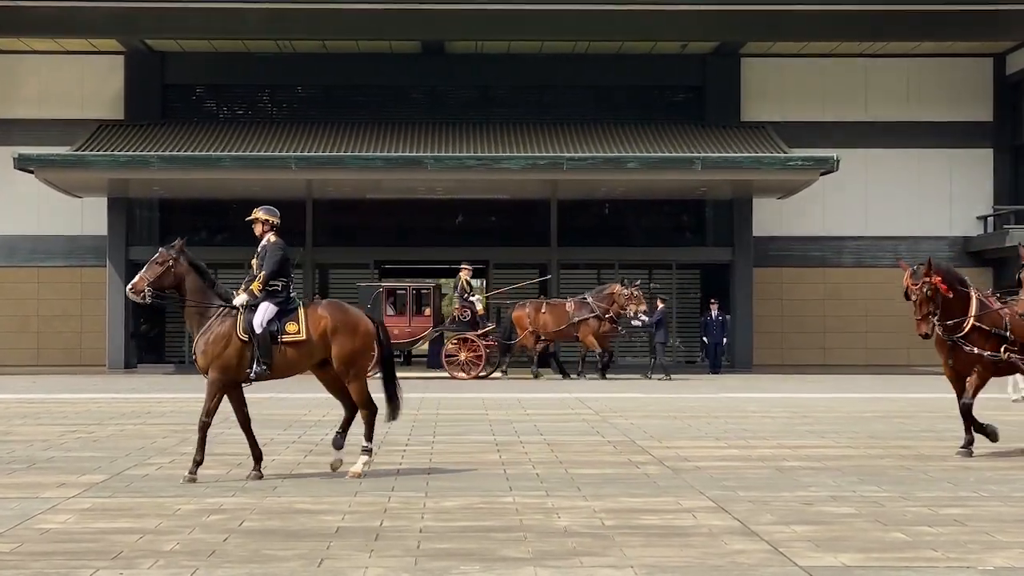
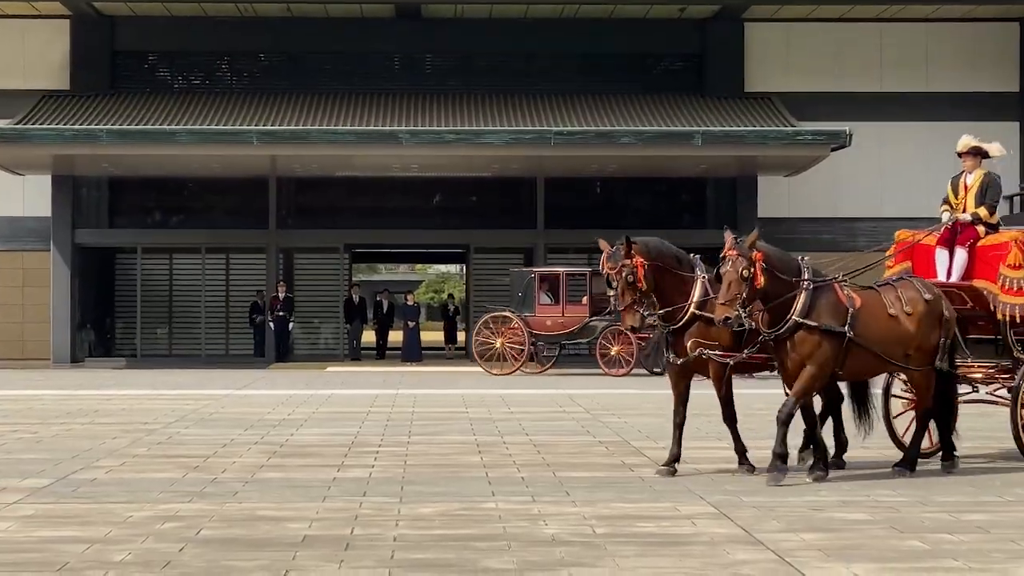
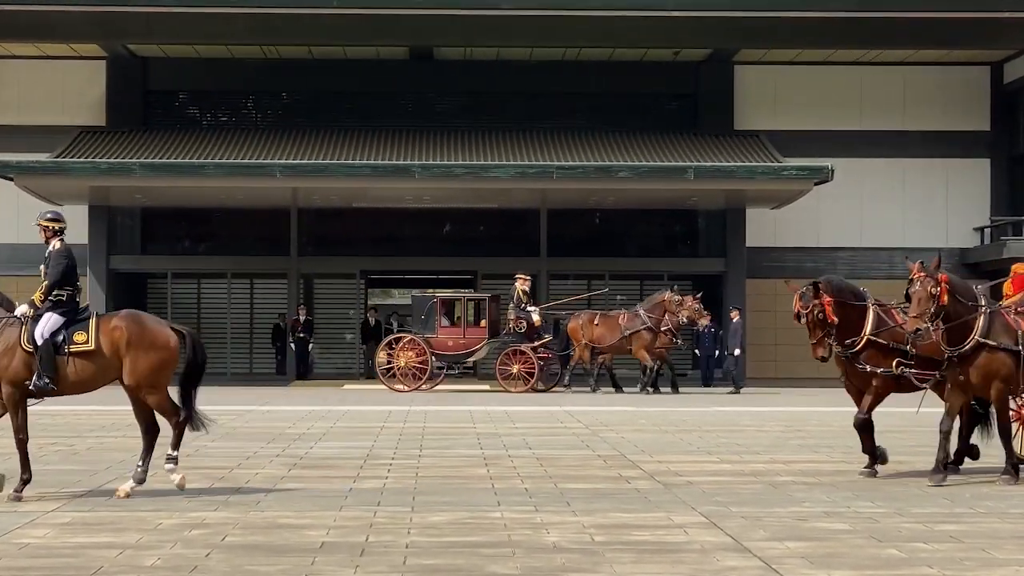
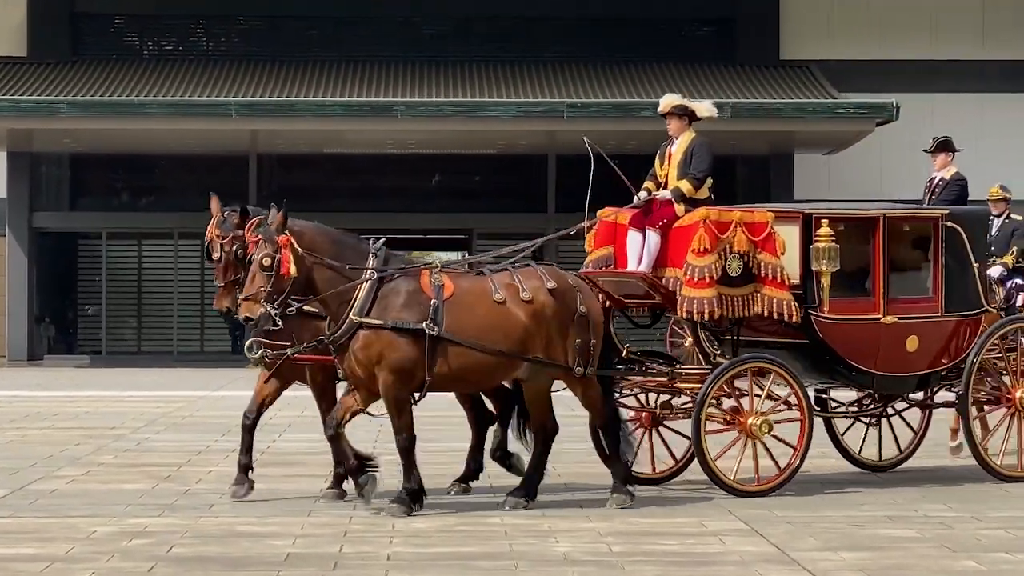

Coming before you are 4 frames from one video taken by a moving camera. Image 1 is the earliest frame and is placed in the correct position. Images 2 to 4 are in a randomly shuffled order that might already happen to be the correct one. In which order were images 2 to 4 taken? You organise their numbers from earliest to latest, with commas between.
3, 2, 4
